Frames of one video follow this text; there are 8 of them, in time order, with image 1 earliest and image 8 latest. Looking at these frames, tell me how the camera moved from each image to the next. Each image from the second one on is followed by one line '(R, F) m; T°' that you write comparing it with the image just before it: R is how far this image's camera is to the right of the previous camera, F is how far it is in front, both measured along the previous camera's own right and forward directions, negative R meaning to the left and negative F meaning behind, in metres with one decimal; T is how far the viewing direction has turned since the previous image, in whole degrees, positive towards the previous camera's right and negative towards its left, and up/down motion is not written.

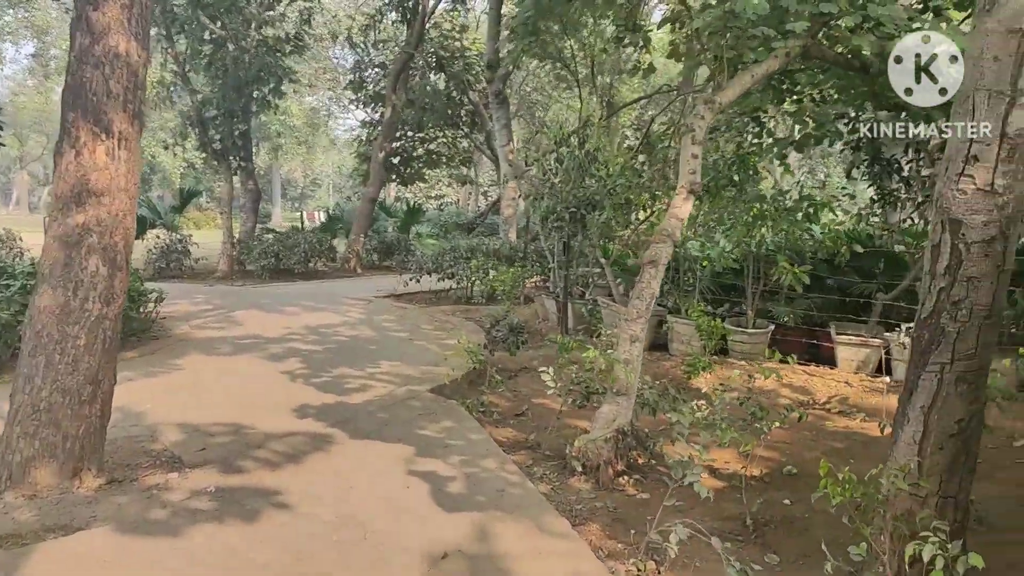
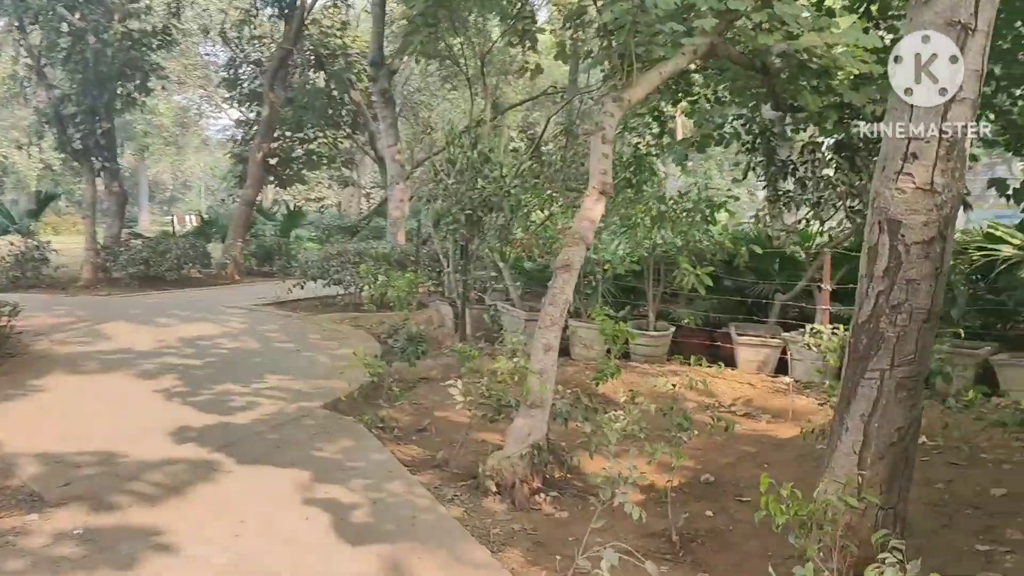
(-0.1, +0.2) m; +8°
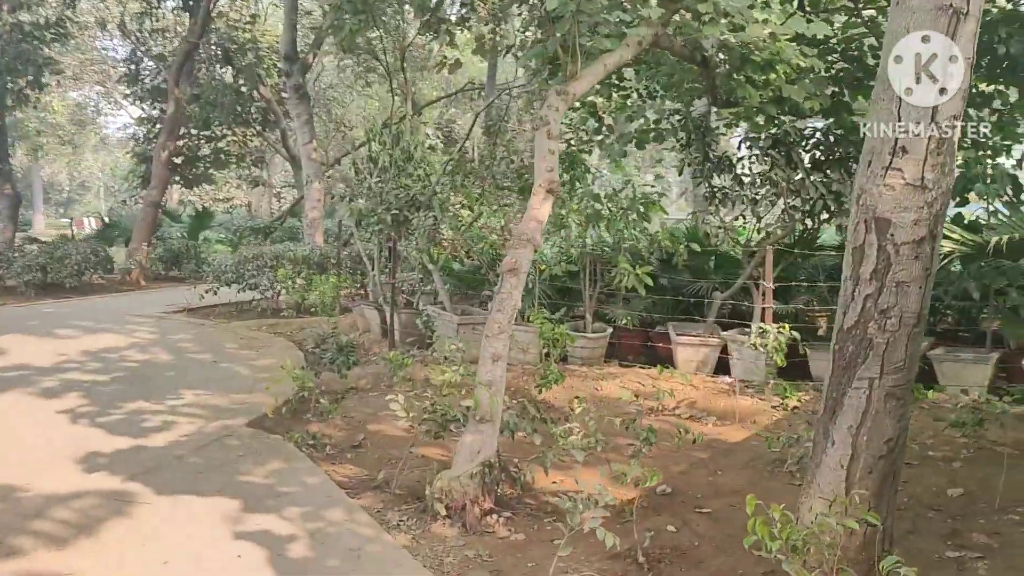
(-0.1, +0.2) m; +5°
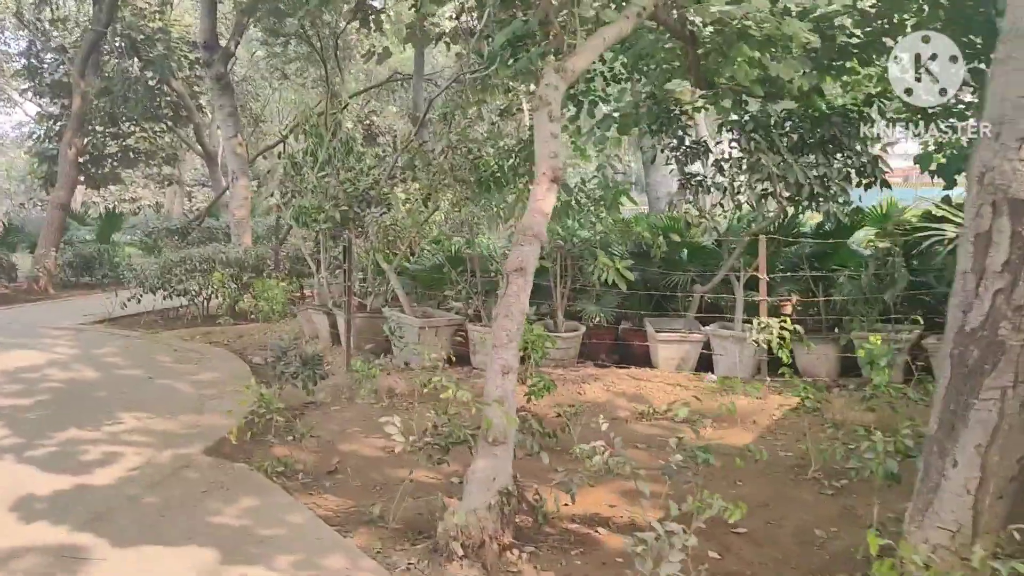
(-0.3, +0.4) m; +5°
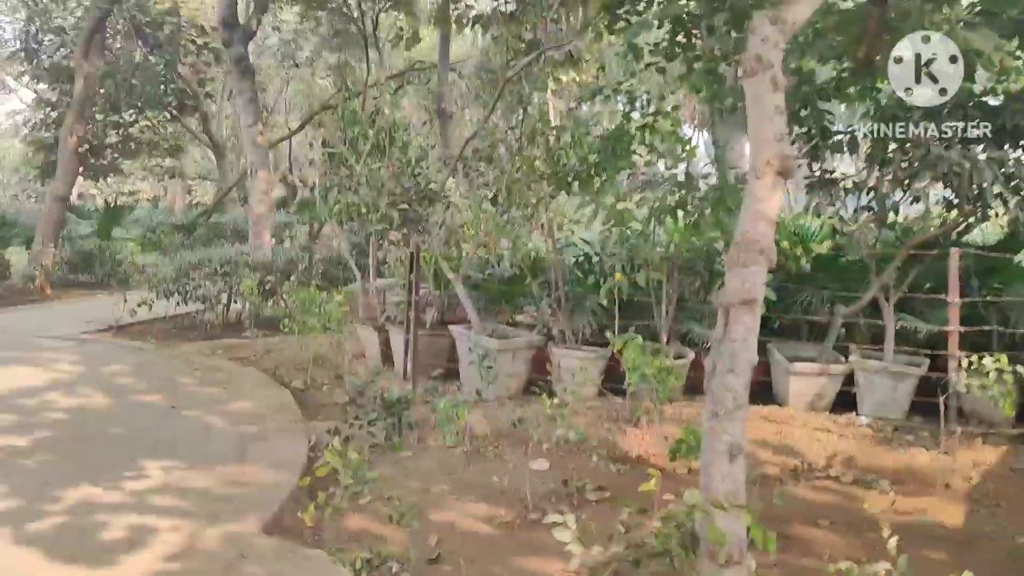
(-0.5, +0.9) m; 0°
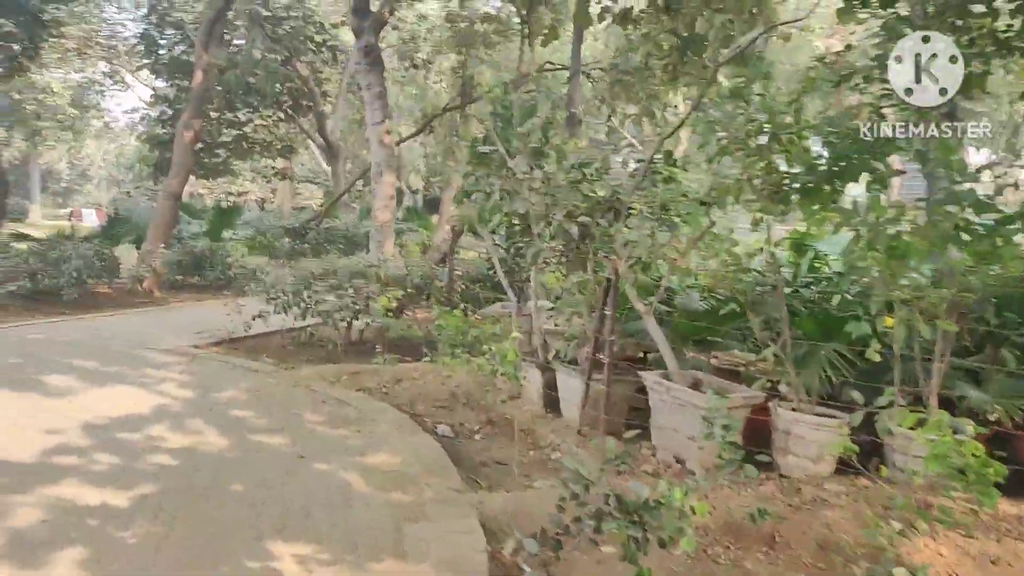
(-0.5, +1.0) m; -6°
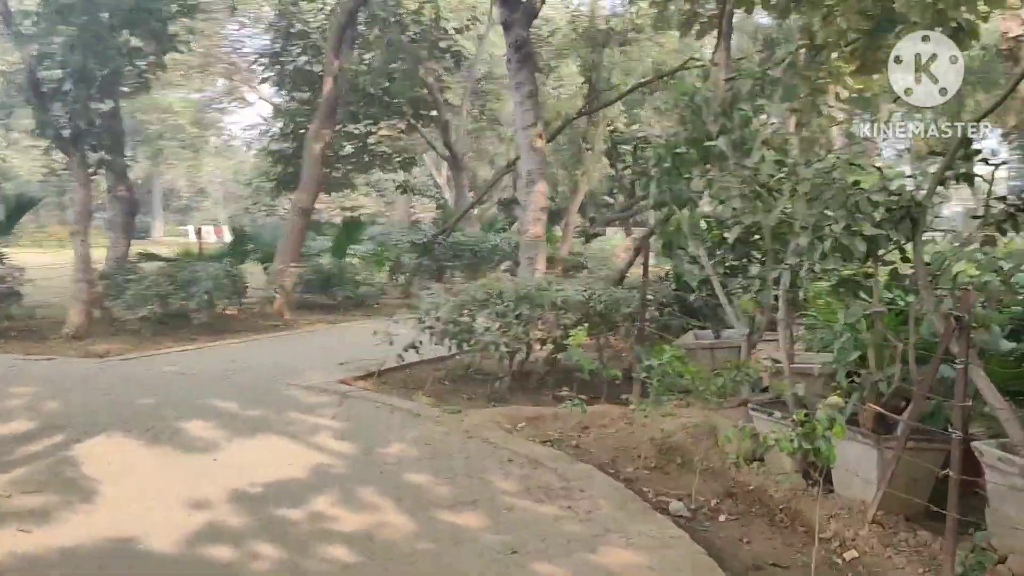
(-0.6, +0.9) m; -6°
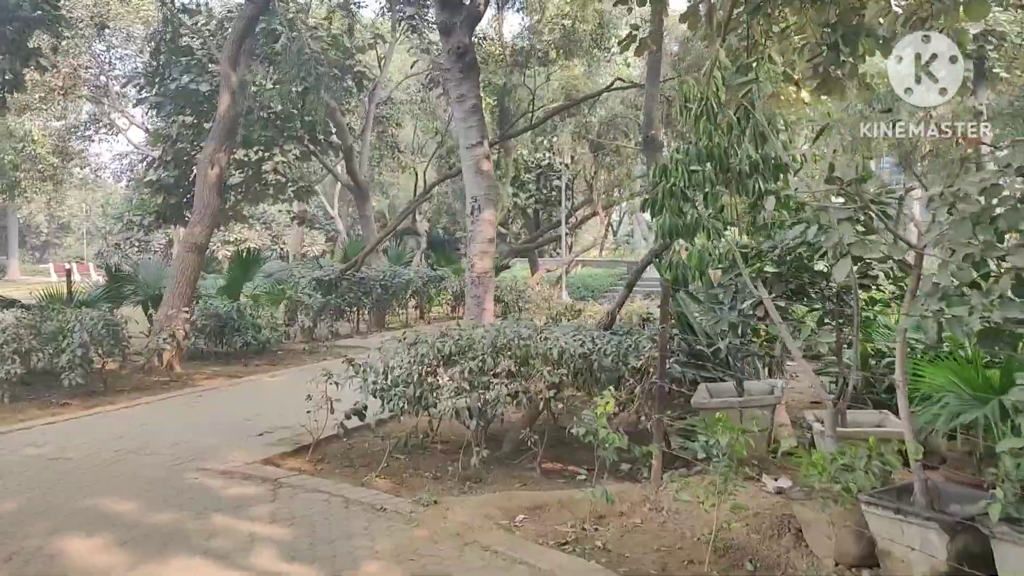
(-0.4, +1.0) m; +8°
